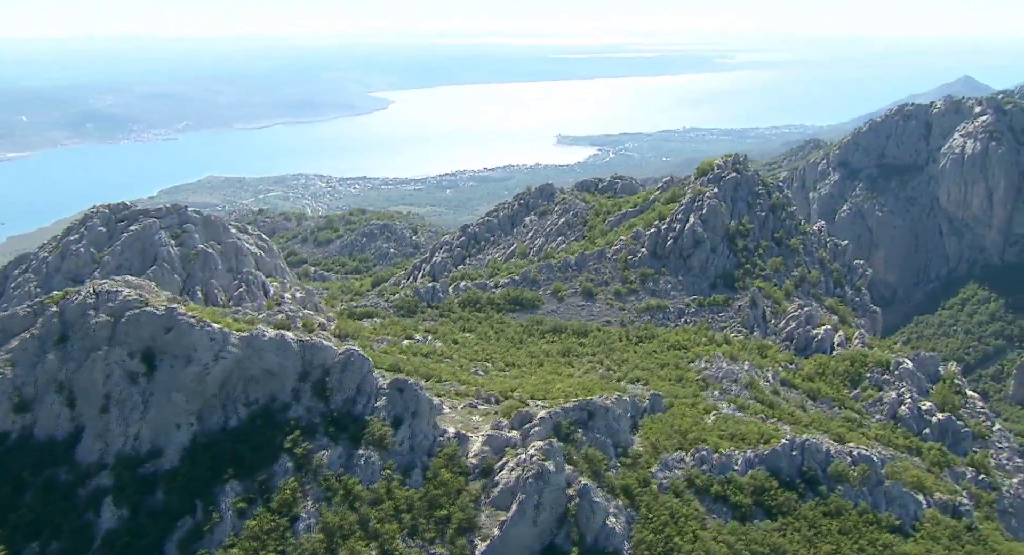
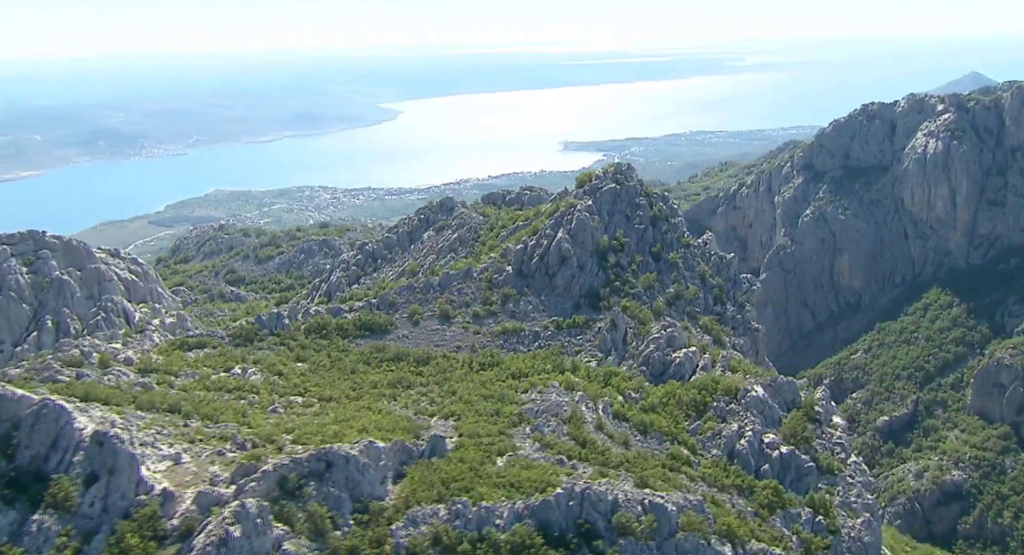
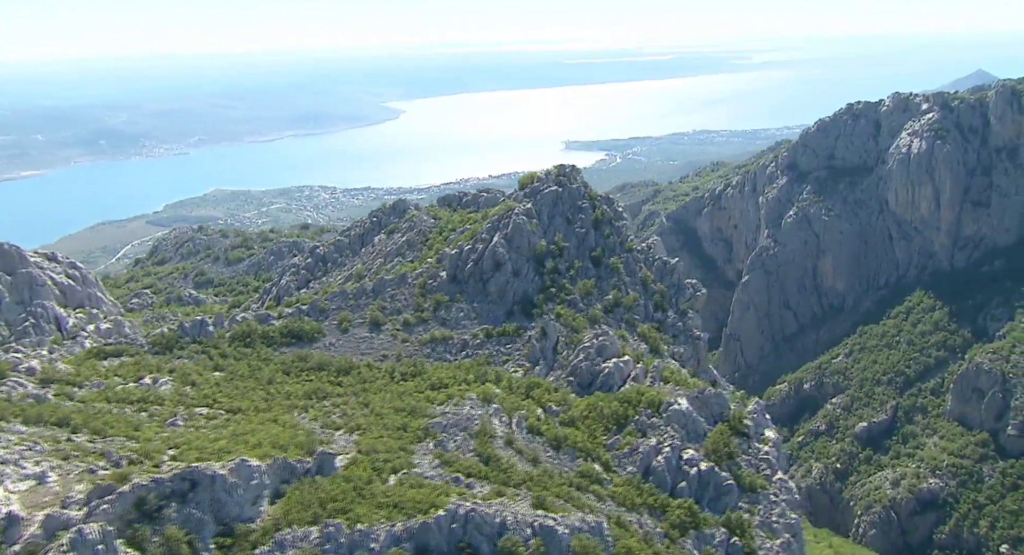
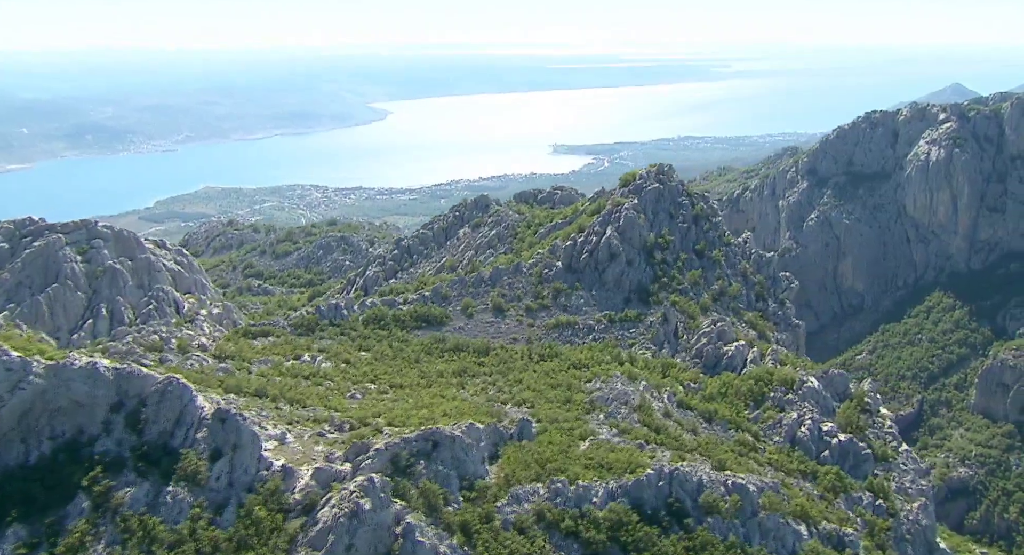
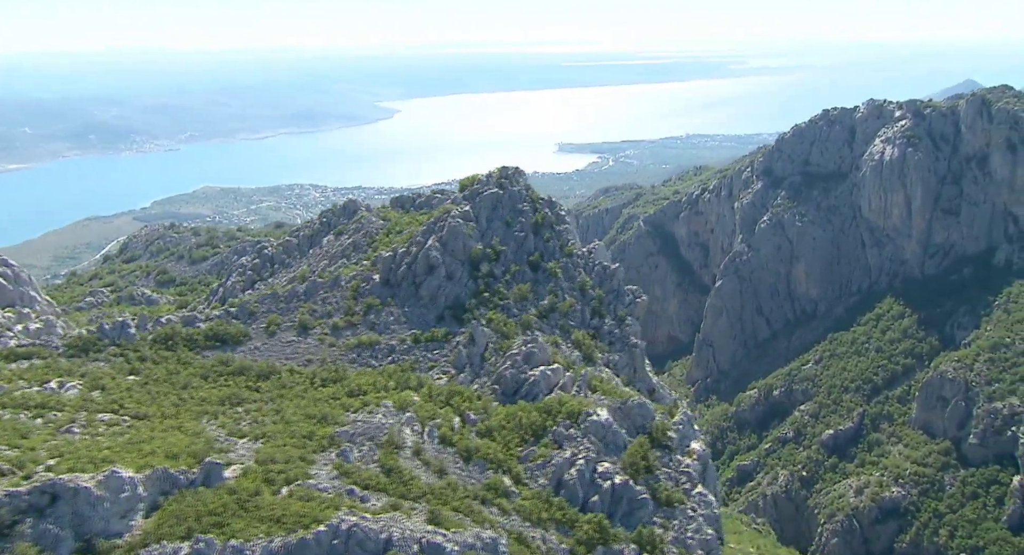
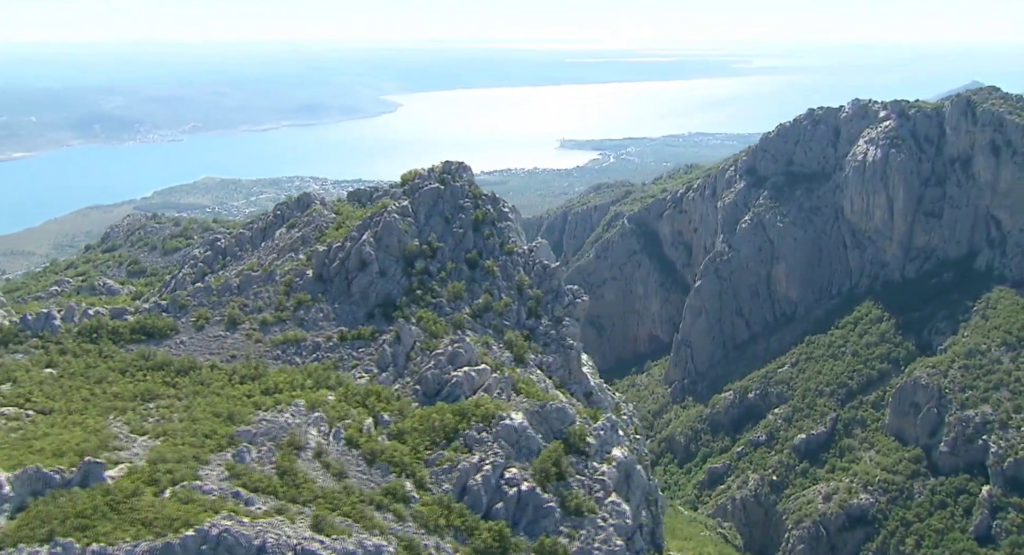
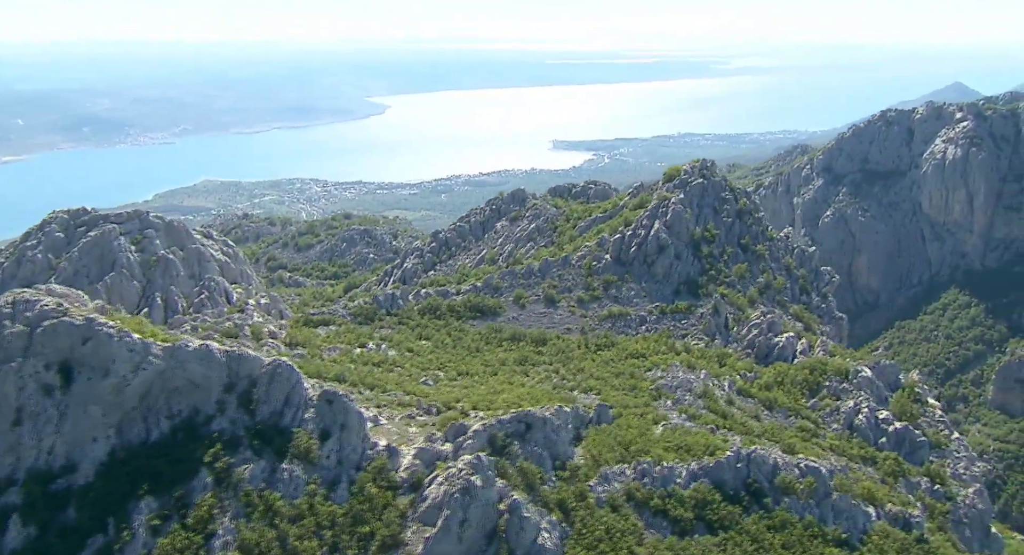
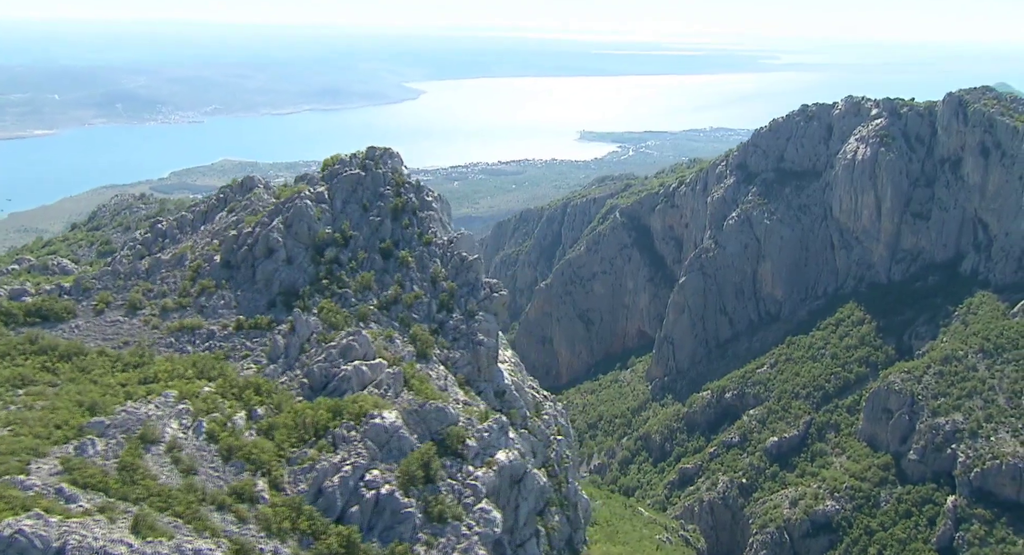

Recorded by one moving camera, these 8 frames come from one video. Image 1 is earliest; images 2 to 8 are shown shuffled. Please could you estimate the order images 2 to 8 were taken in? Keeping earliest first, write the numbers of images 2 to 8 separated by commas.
7, 4, 2, 3, 5, 6, 8
